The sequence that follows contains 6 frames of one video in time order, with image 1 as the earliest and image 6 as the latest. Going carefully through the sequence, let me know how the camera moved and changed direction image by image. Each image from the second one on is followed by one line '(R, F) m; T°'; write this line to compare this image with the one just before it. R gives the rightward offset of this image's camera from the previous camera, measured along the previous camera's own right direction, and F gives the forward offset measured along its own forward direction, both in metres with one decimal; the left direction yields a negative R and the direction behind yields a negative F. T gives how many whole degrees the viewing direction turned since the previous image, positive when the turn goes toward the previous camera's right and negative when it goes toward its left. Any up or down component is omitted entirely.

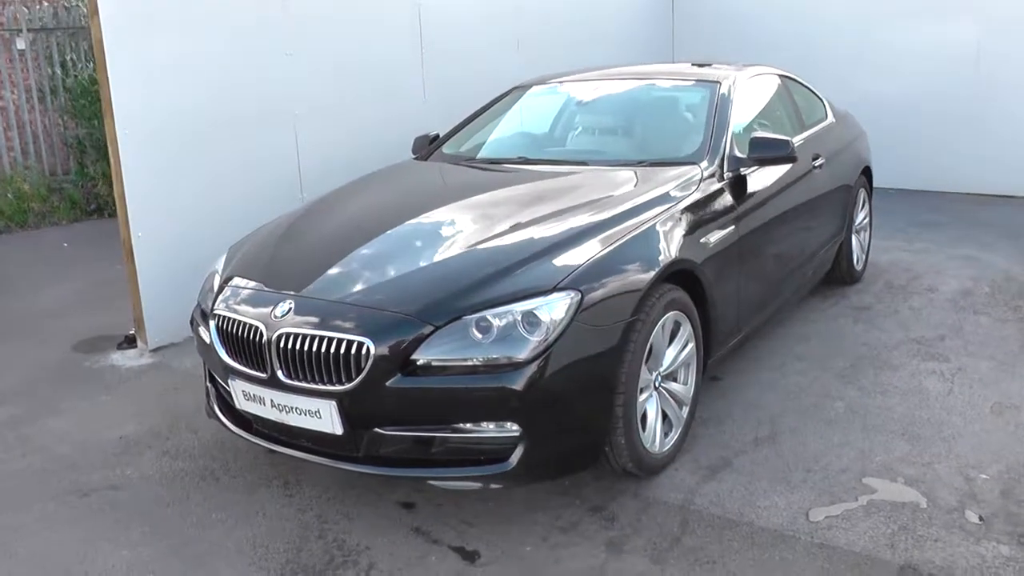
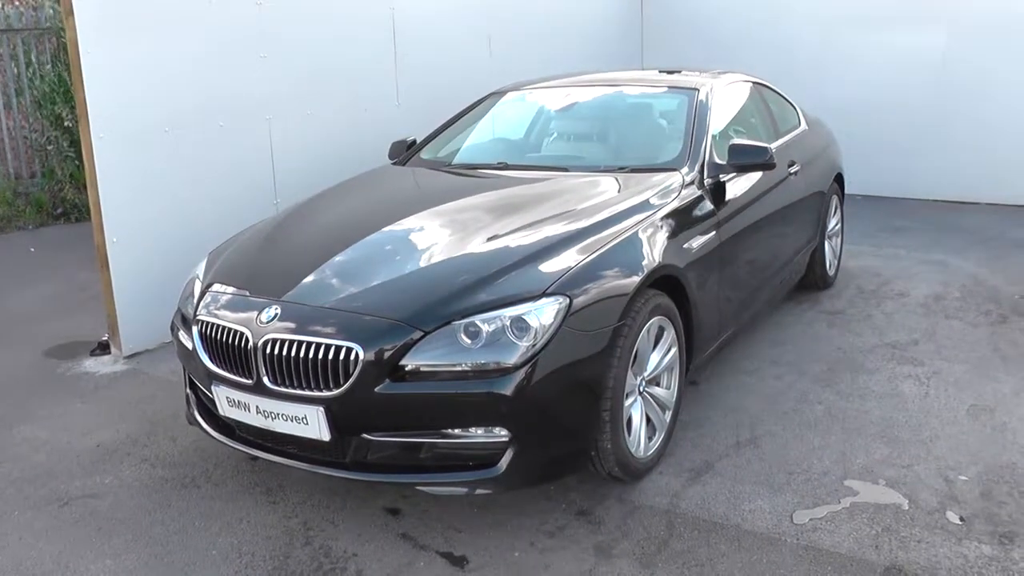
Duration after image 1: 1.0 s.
(-0.1, 0.0) m; +2°
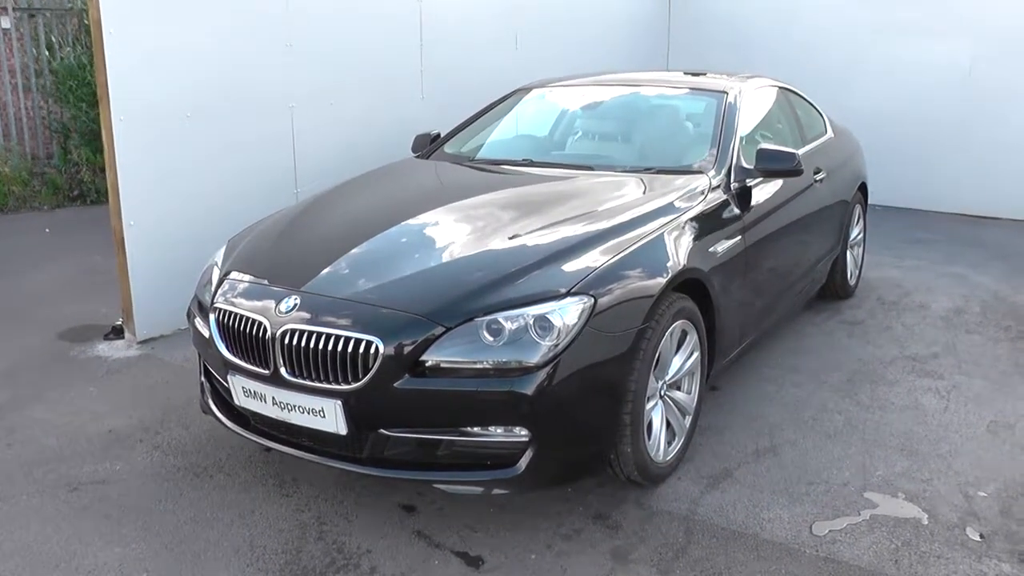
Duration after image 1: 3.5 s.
(-0.1, 0.0) m; 0°
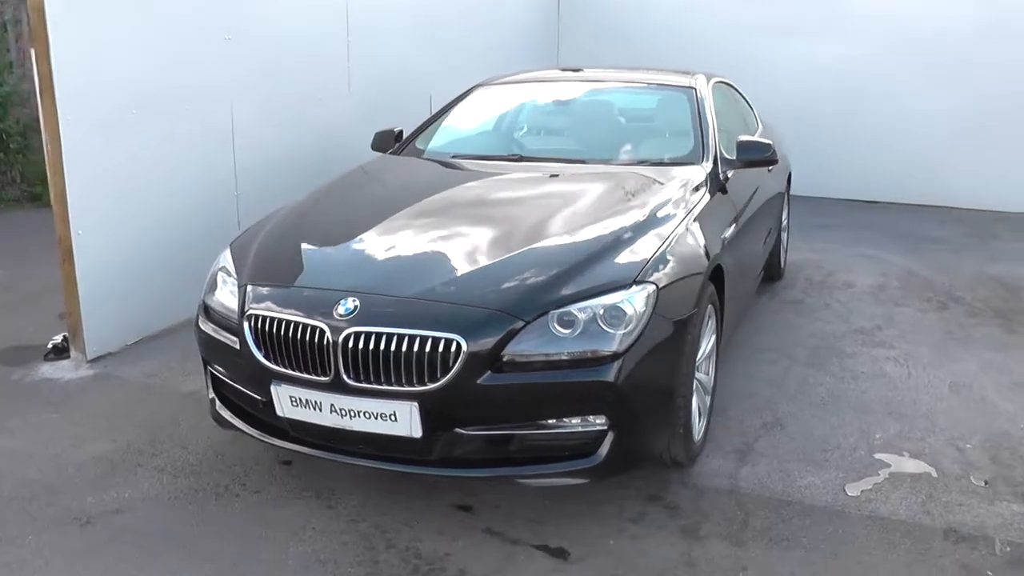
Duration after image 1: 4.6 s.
(-0.7, +0.1) m; +11°
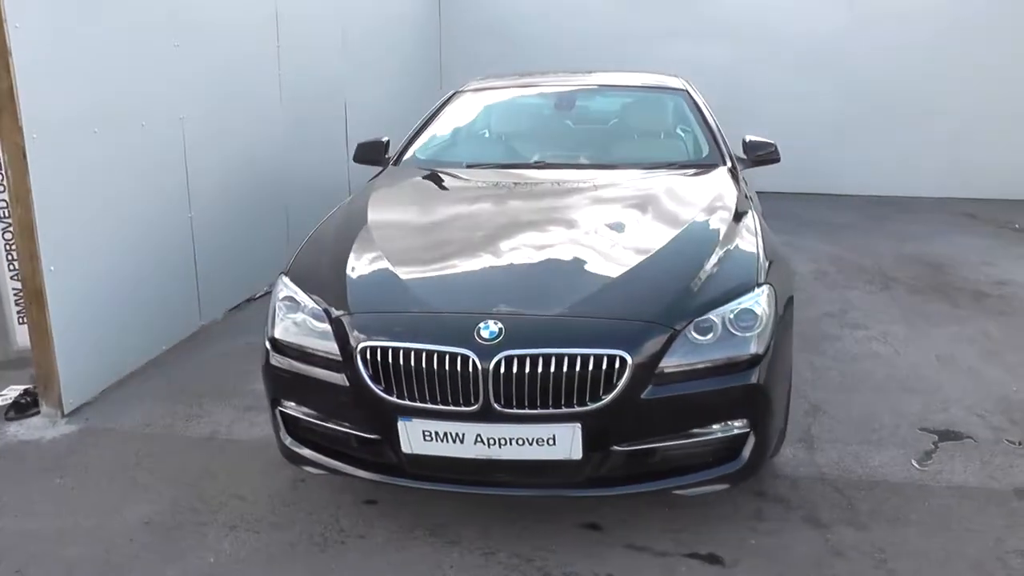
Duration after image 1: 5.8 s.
(-1.0, +0.2) m; +13°
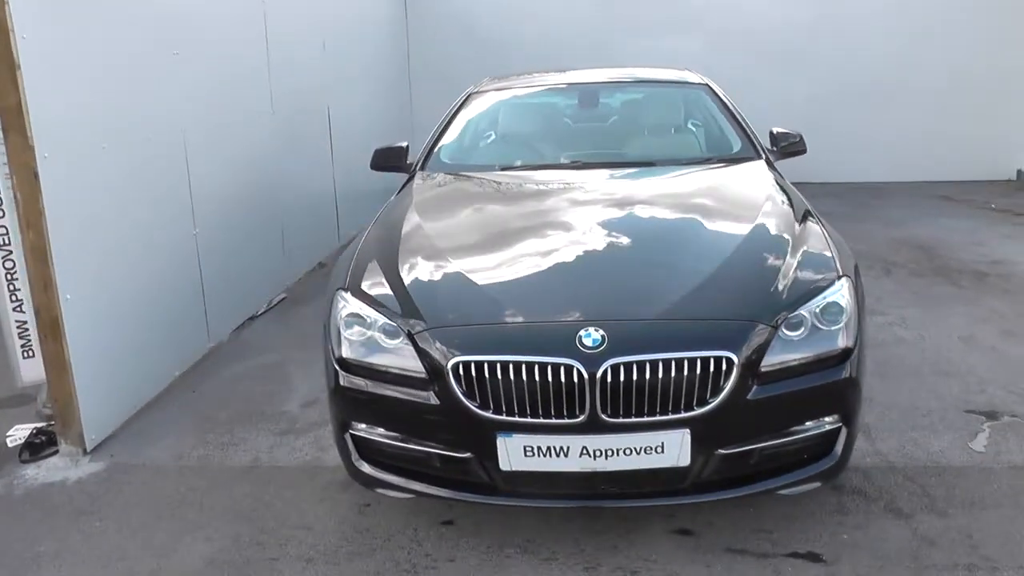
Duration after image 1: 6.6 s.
(-0.5, +0.1) m; +5°
